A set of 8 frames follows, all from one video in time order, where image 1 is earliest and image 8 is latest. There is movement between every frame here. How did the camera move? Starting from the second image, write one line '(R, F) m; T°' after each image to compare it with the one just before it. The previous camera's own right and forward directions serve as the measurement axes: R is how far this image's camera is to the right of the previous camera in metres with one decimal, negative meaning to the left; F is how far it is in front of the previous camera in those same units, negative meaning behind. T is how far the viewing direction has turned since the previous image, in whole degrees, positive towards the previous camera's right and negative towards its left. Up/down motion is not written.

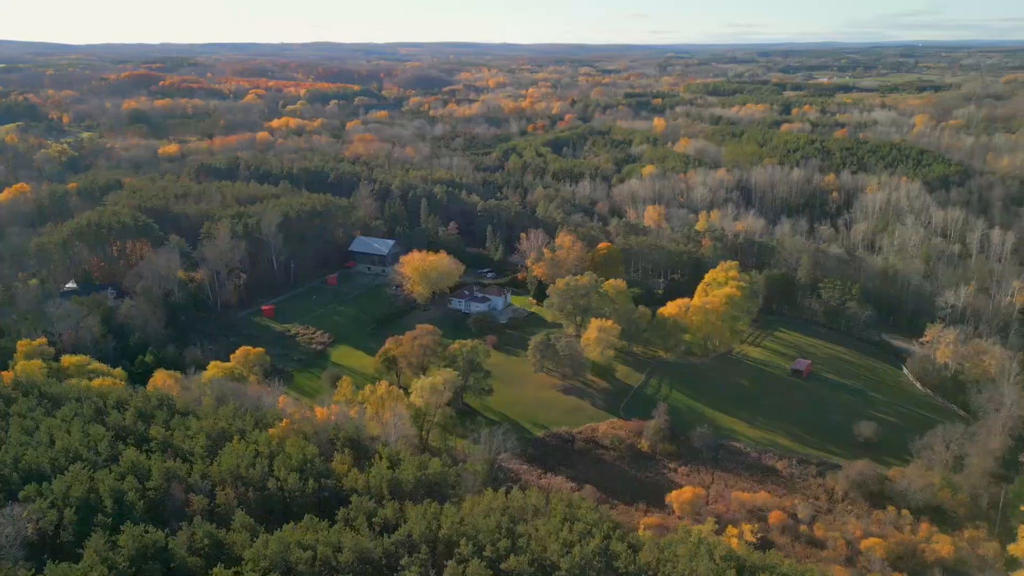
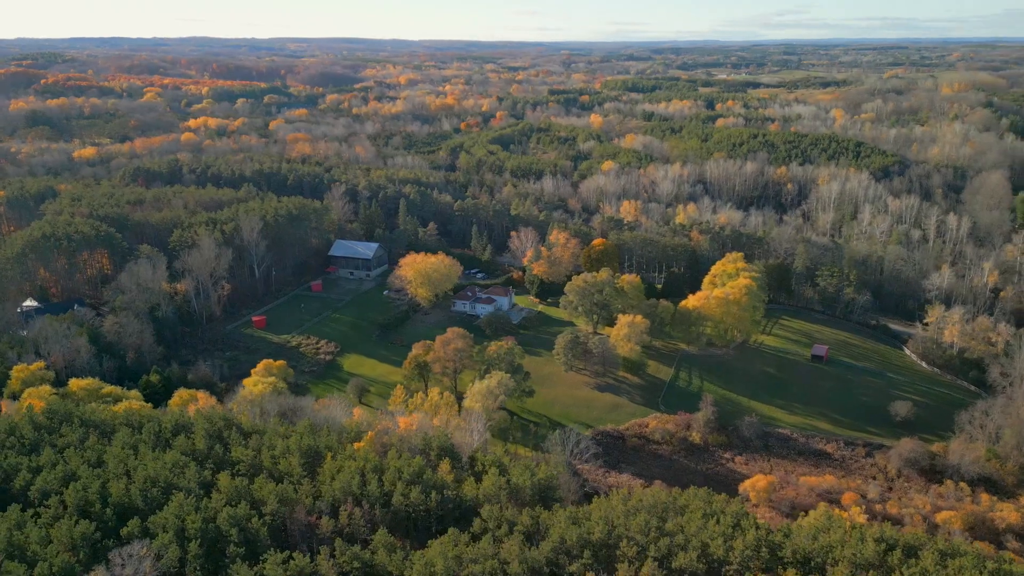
(-8.6, +0.9) m; +7°
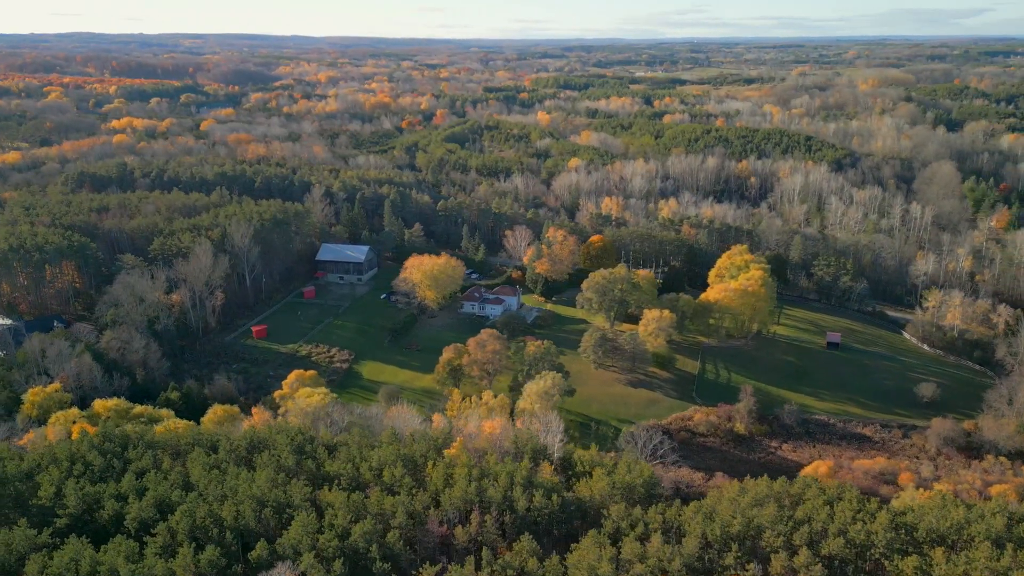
(-7.8, +0.6) m; +6°
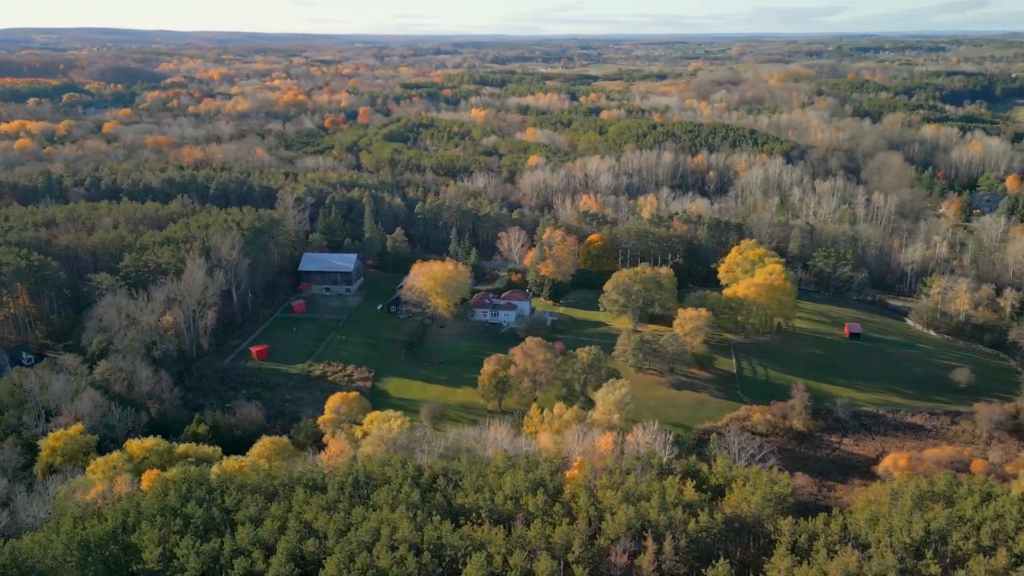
(-9.5, +2.7) m; +8°
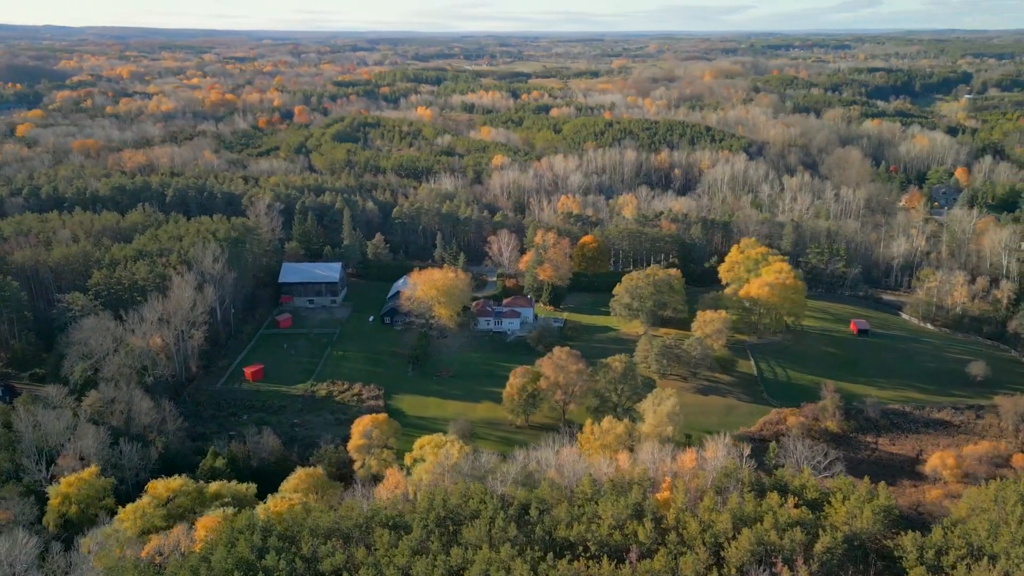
(-6.4, +2.5) m; +6°
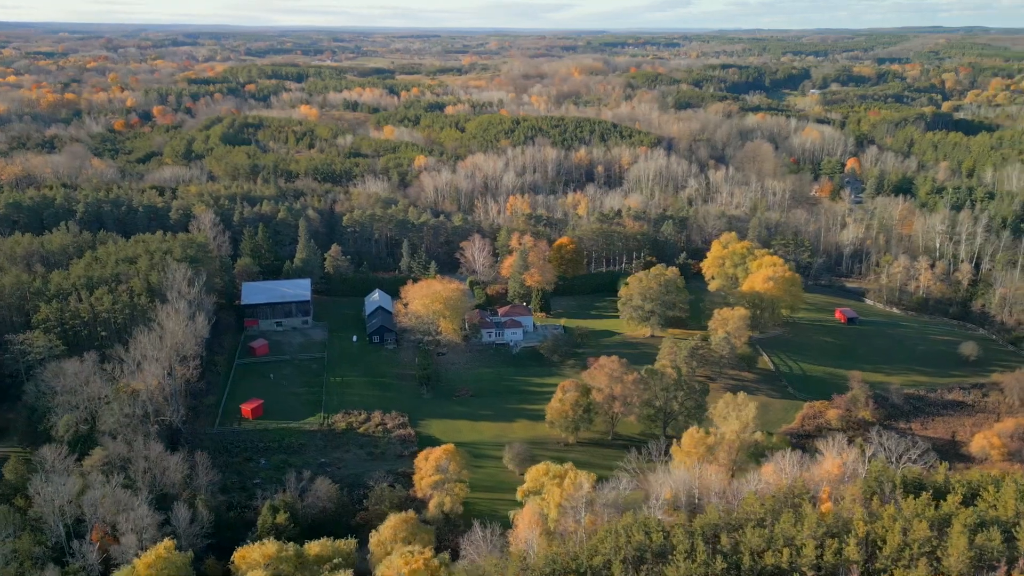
(-11.6, +3.9) m; +12°
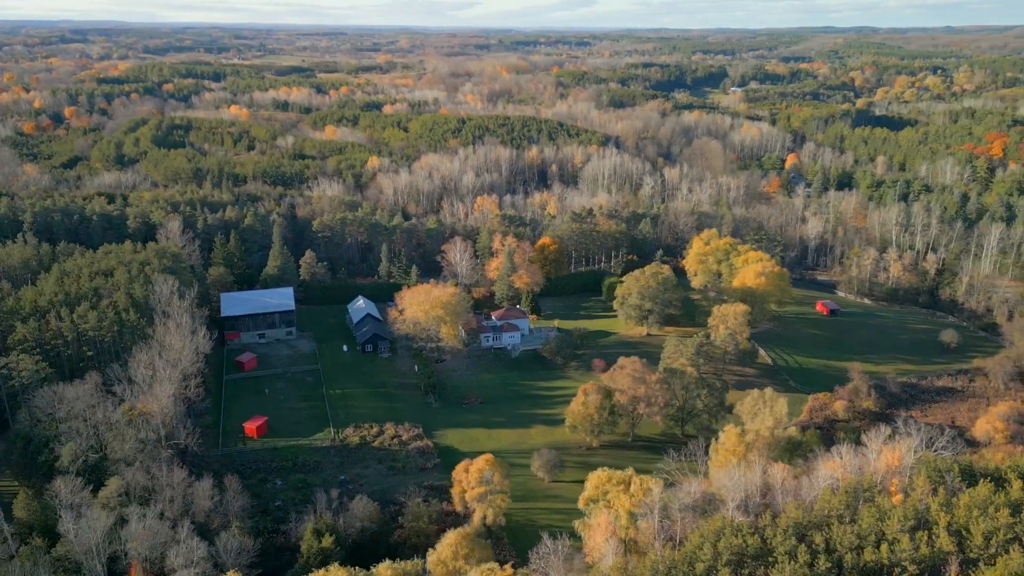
(-6.1, +1.3) m; +6°
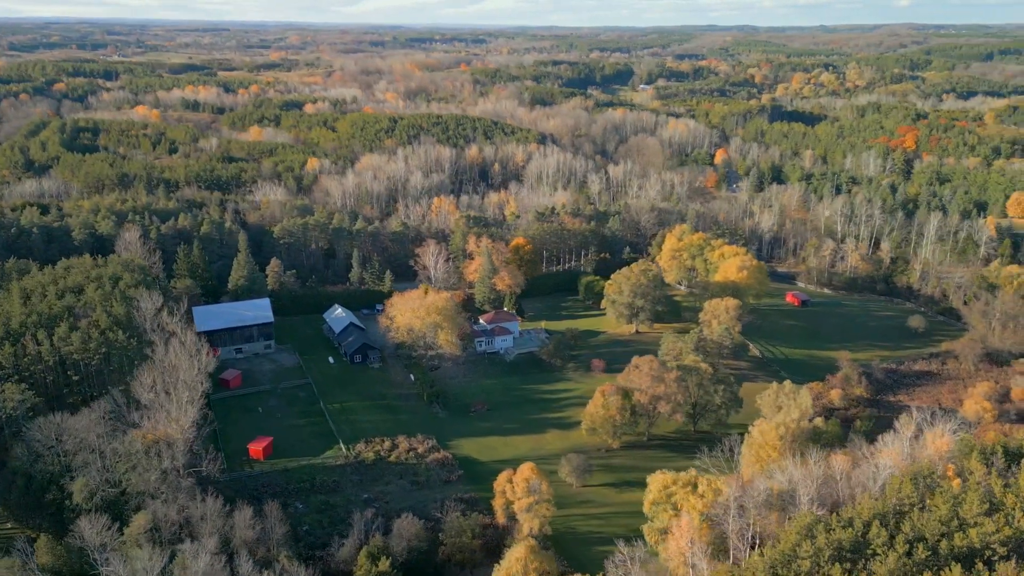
(-6.7, +1.4) m; +7°
